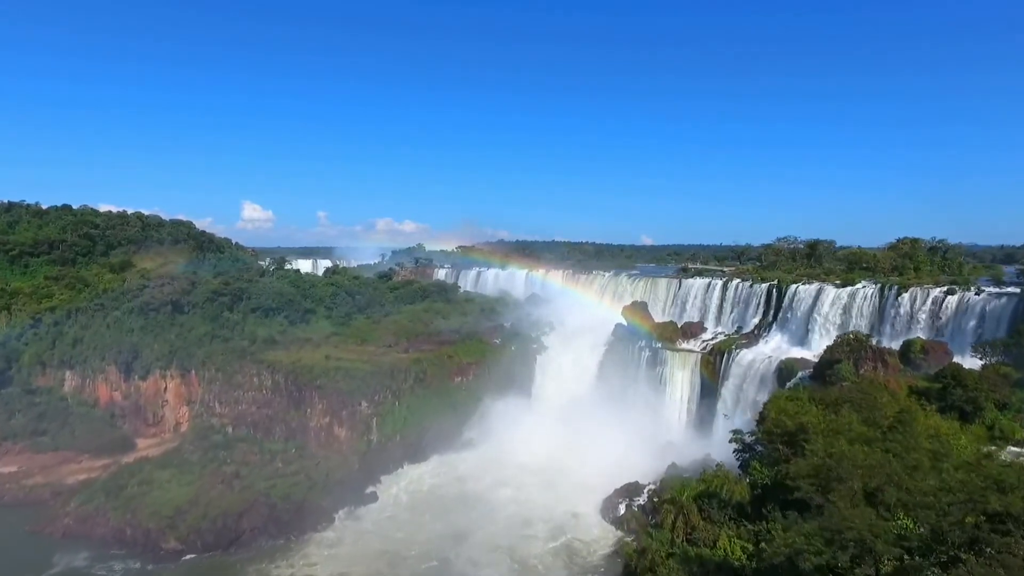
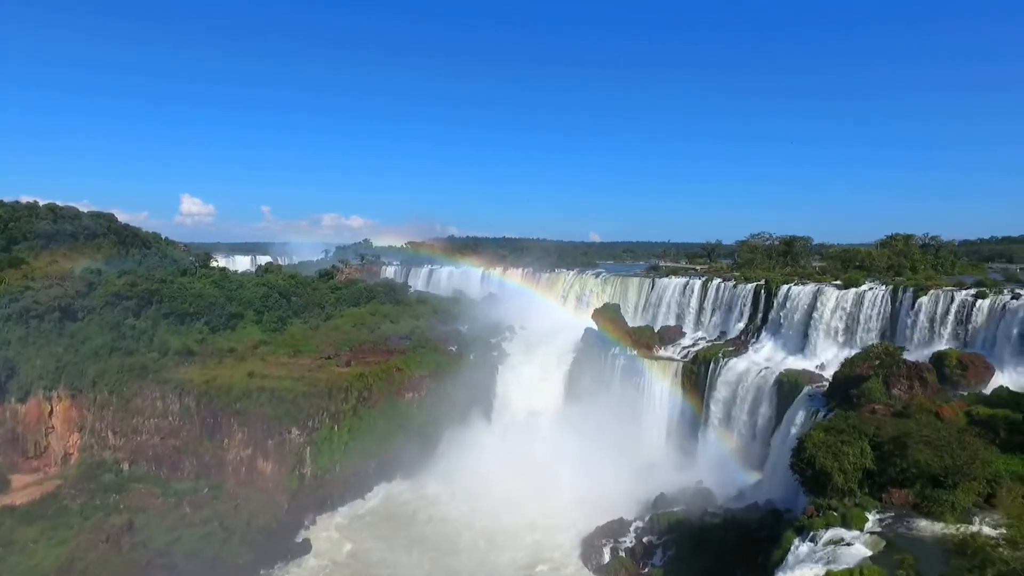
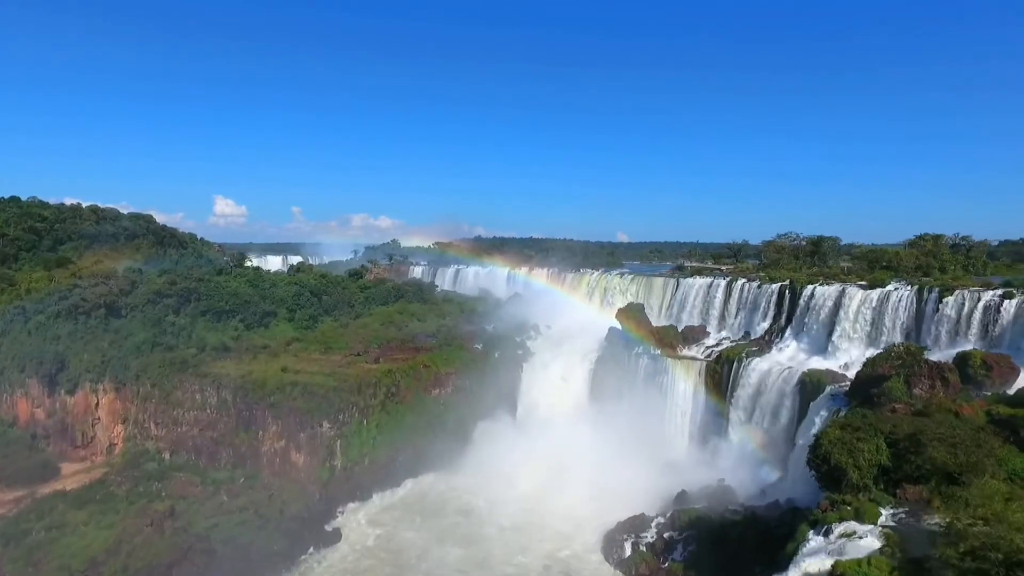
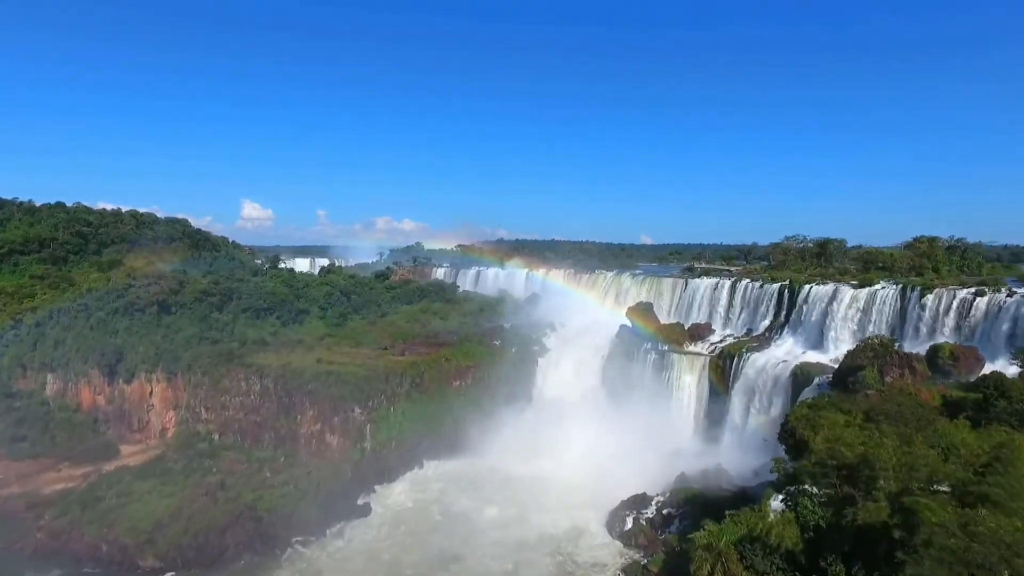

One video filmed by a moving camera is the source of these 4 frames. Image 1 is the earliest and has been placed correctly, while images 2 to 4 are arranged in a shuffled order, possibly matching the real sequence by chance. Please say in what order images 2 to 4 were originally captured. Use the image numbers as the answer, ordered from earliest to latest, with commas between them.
4, 3, 2
